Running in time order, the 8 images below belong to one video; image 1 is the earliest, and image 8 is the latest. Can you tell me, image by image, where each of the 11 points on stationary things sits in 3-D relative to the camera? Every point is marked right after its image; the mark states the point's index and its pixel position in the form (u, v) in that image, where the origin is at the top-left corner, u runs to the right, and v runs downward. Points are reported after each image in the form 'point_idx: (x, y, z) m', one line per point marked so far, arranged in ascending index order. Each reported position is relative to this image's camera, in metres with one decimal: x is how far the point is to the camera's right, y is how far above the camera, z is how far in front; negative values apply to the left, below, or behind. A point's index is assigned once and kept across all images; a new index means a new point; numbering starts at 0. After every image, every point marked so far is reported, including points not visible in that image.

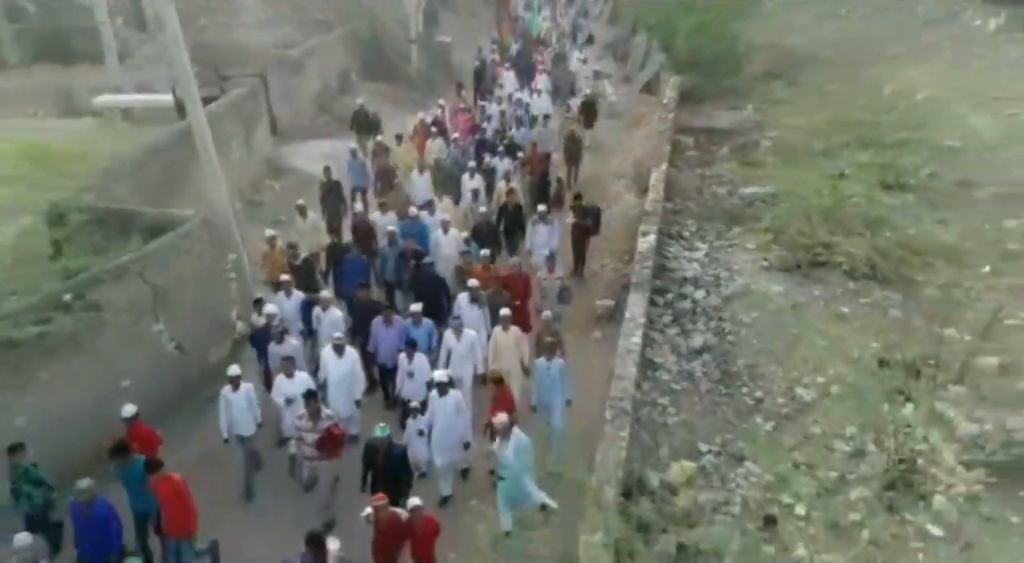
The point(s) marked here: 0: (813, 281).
0: (+3.2, 0.0, +7.6) m
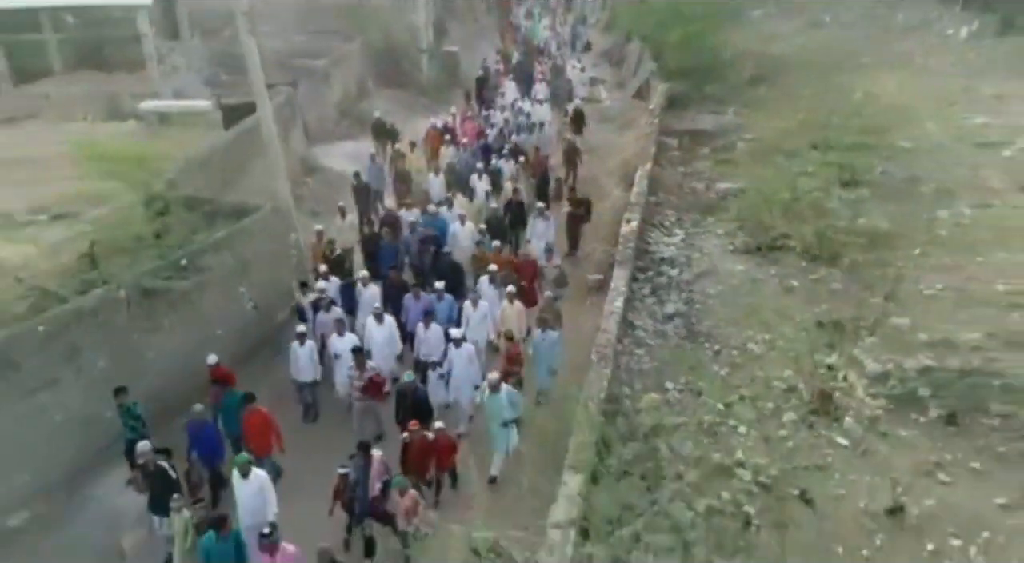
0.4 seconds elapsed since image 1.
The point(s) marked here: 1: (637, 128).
0: (+3.3, +0.3, +9.1) m
1: (+2.5, +3.1, +14.0) m
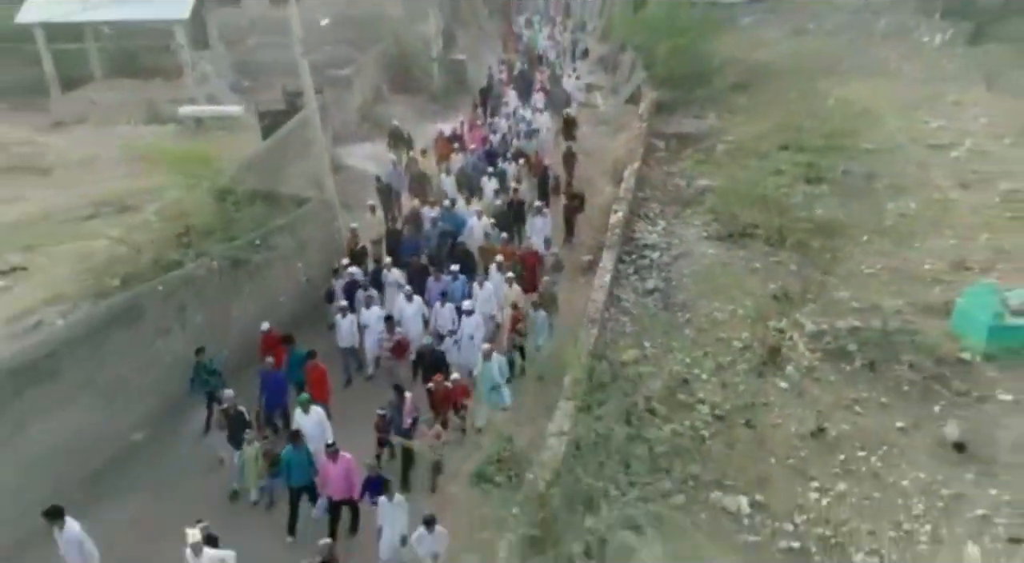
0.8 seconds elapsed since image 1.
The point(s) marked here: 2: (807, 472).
0: (+3.4, +0.5, +10.6) m
1: (+2.5, +3.3, +15.5) m
2: (+2.6, -1.6, +6.4) m
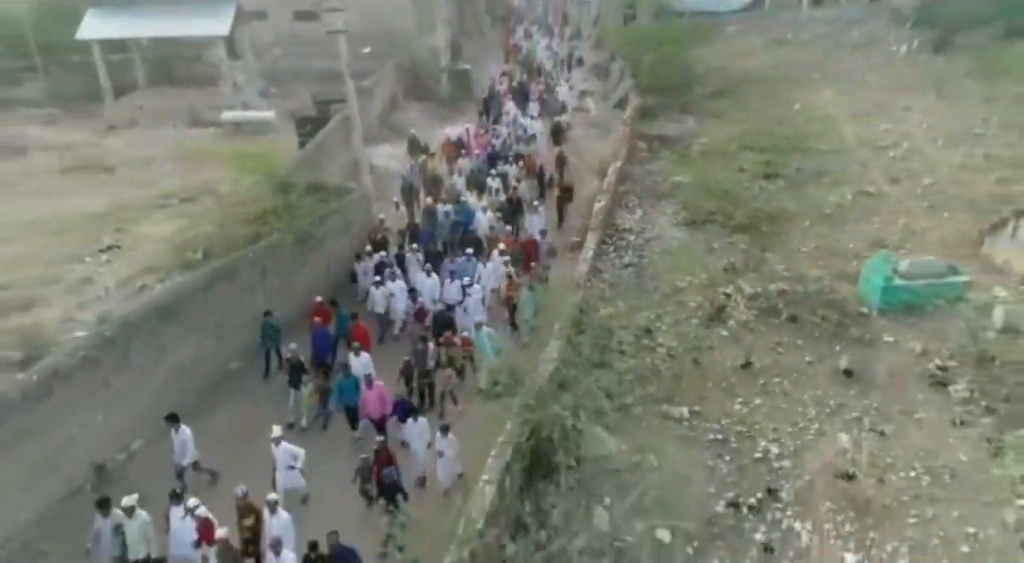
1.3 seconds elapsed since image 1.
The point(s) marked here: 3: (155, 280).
0: (+3.4, +0.9, +12.8) m
1: (+2.6, +3.7, +17.7) m
2: (+2.7, -1.3, +8.5) m
3: (-5.1, 0.0, +10.1) m
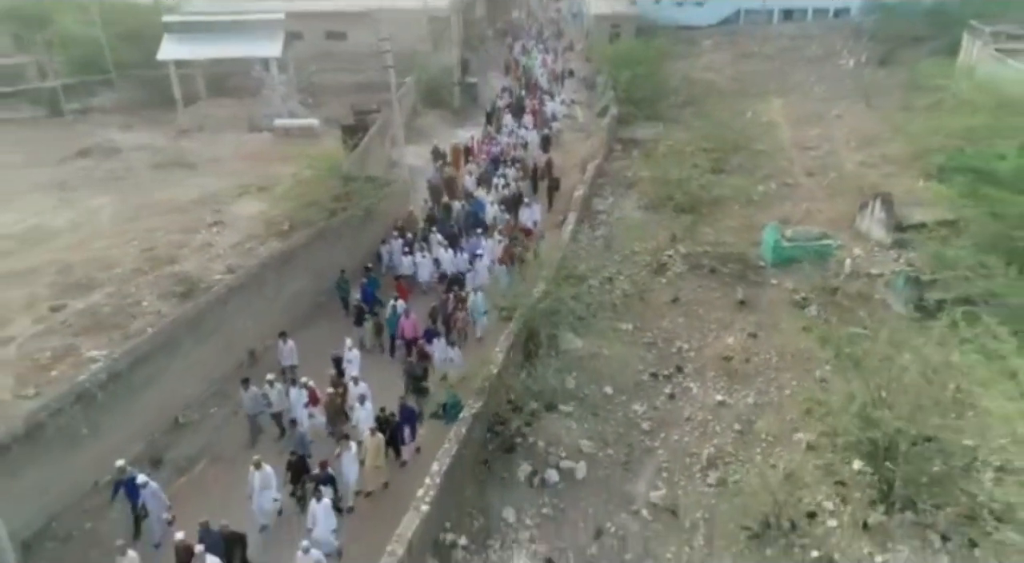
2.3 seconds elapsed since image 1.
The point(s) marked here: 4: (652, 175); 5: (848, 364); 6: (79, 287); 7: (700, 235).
0: (+3.4, +1.6, +16.8) m
1: (+2.6, +4.4, +21.8) m
2: (+2.7, -0.5, +12.6) m
3: (-5.0, +0.7, +14.1) m
4: (+3.6, +2.8, +18.6) m
5: (+4.7, -0.8, +10.2) m
6: (-7.7, -0.1, +12.8) m
7: (+4.0, +1.0, +15.3) m
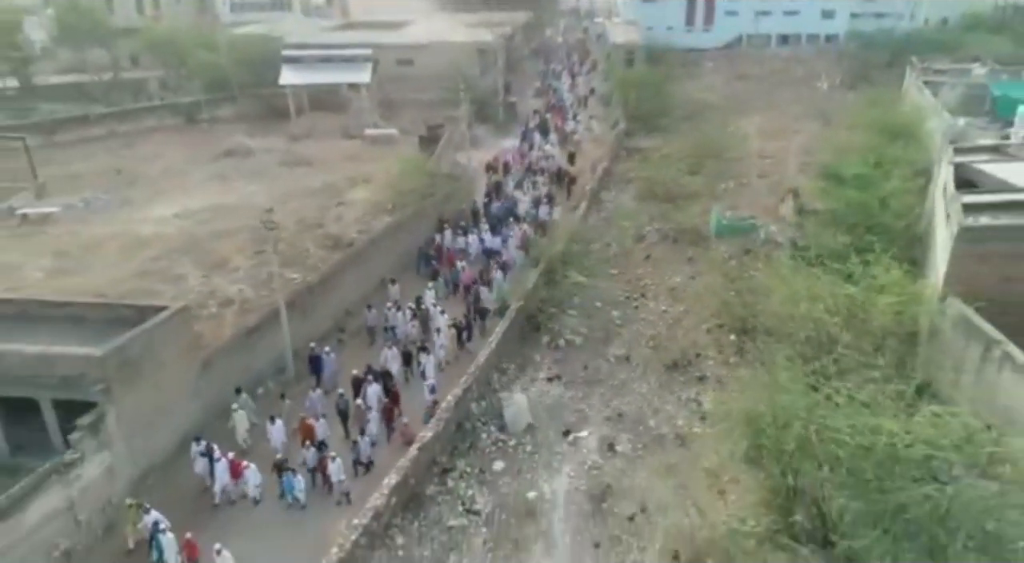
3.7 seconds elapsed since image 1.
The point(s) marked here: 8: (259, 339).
0: (+4.4, +2.6, +23.7) m
1: (+3.8, +5.5, +28.7) m
2: (+3.5, +0.5, +19.5) m
3: (-4.2, +1.9, +21.3) m
4: (+4.7, +3.8, +25.5) m
5: (+5.4, +0.2, +17.0) m
6: (-6.9, +1.1, +20.2) m
7: (+4.9, +2.0, +22.1) m
8: (-5.0, -1.1, +14.1) m
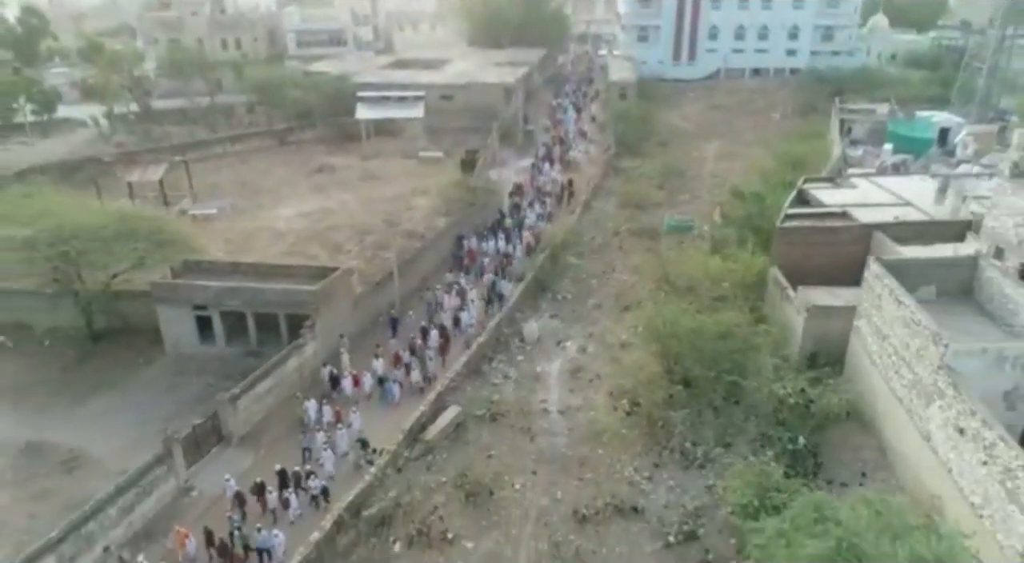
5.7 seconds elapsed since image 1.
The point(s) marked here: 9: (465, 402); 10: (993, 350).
0: (+5.2, +3.4, +33.5) m
1: (+4.7, +6.2, +38.5) m
2: (+4.1, +1.3, +29.3) m
3: (-3.5, +2.7, +31.3) m
4: (+5.5, +4.6, +35.2) m
5: (+6.0, +0.9, +26.8) m
6: (-6.2, +2.0, +30.1) m
7: (+5.6, +2.8, +31.9) m
8: (-4.5, -0.3, +24.0) m
9: (-1.3, -3.3, +20.0) m
10: (+9.1, -1.3, +13.5) m
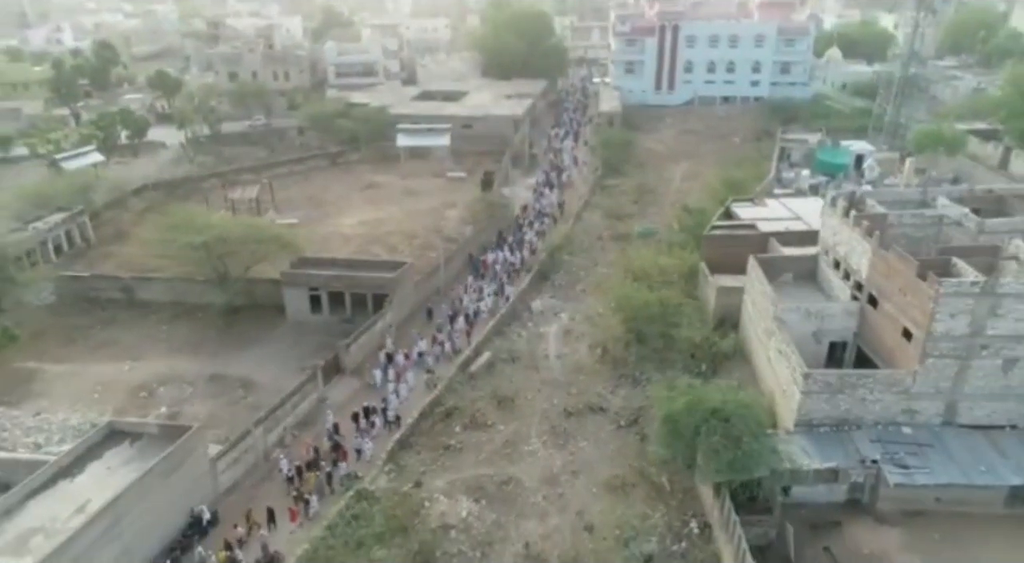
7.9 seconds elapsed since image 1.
0: (+5.7, +3.8, +43.7) m
1: (+5.3, +6.6, +48.6) m
2: (+4.7, +1.7, +39.5) m
3: (-2.9, +3.1, +41.5) m
4: (+6.1, +5.0, +45.4) m
5: (+6.5, +1.4, +36.9) m
6: (-5.7, +2.4, +40.3) m
7: (+6.2, +3.2, +42.1) m
8: (-4.0, +0.1, +34.2) m
9: (-0.8, -2.9, +30.2) m
10: (+9.6, -0.9, +23.7) m
